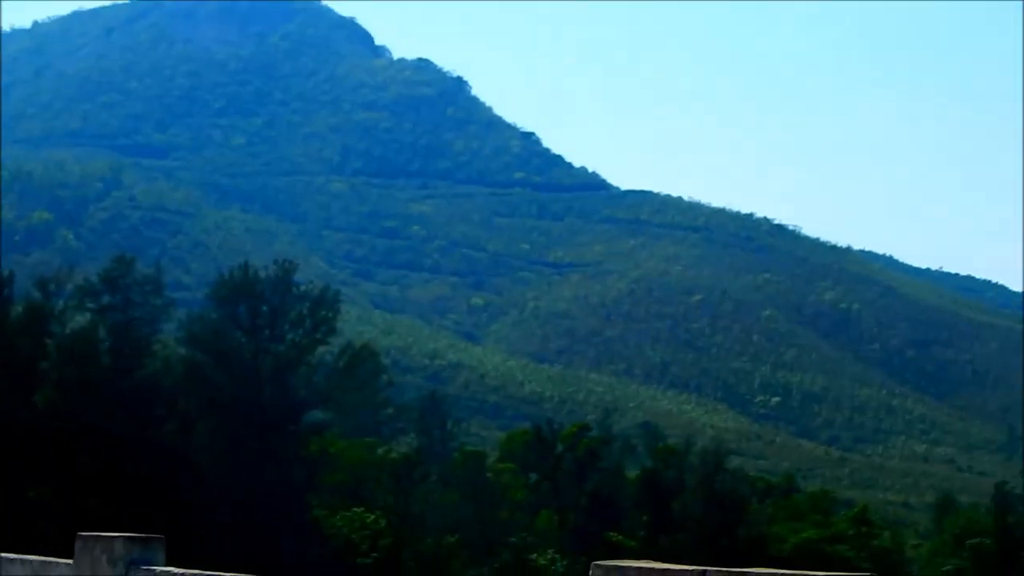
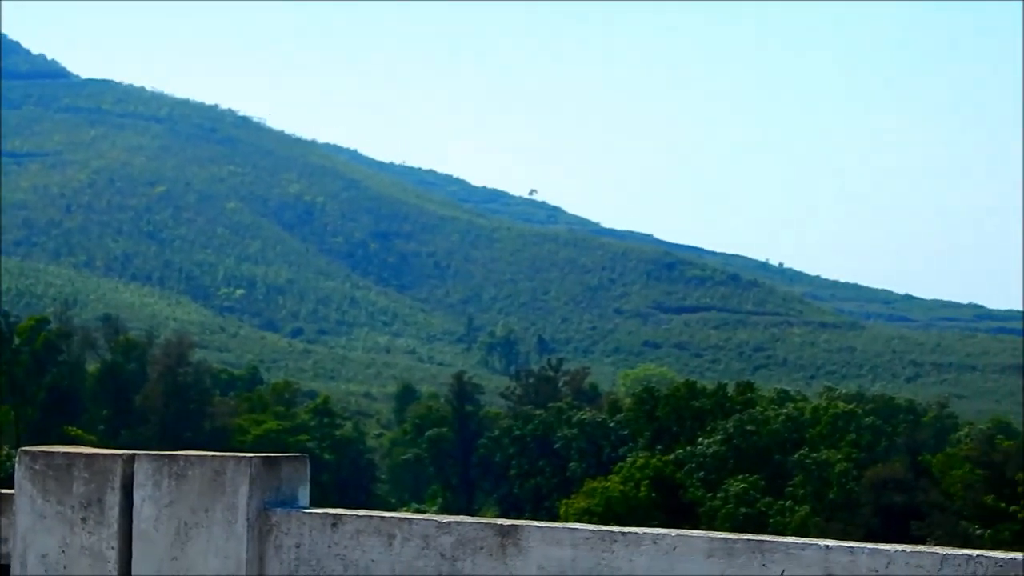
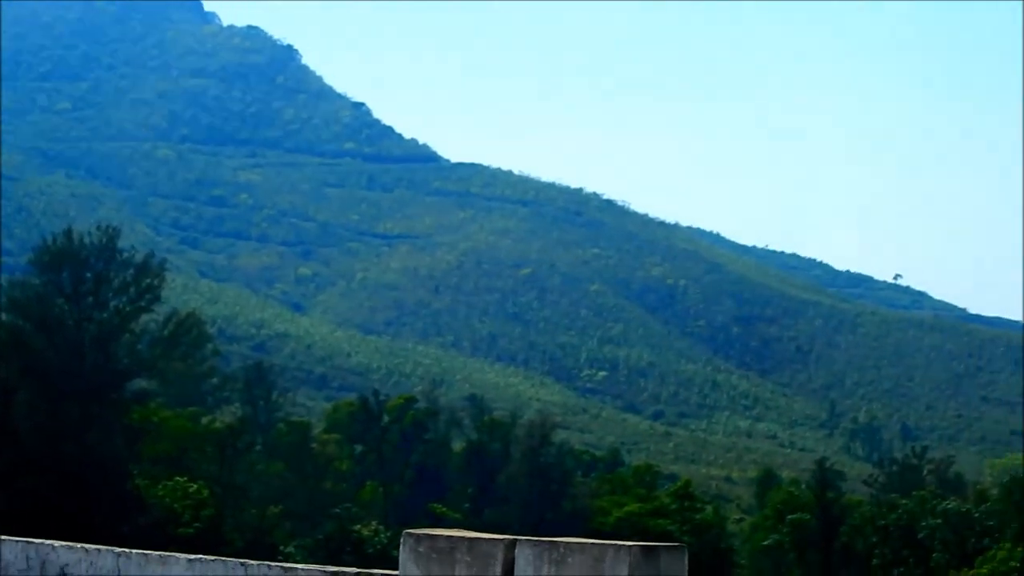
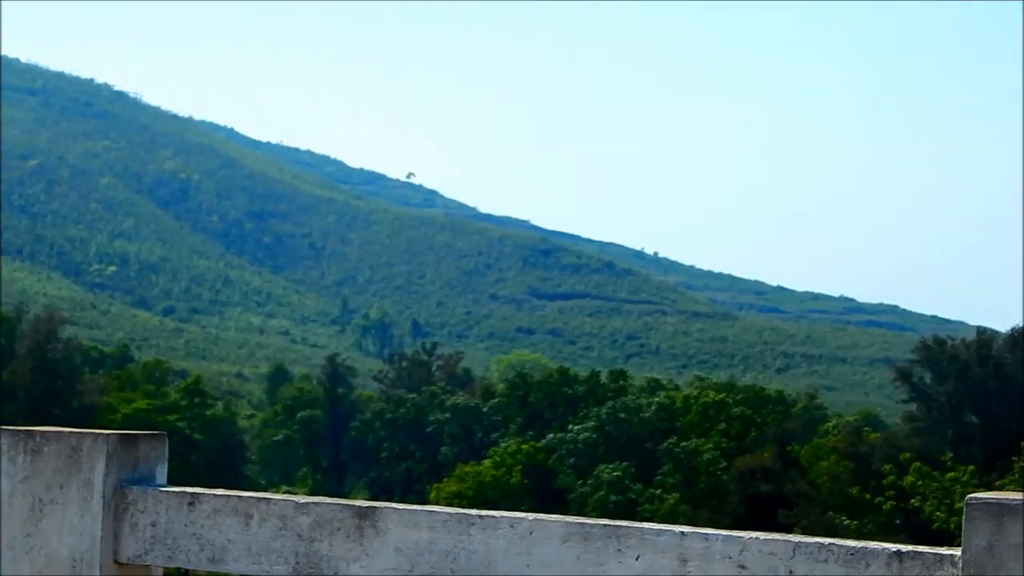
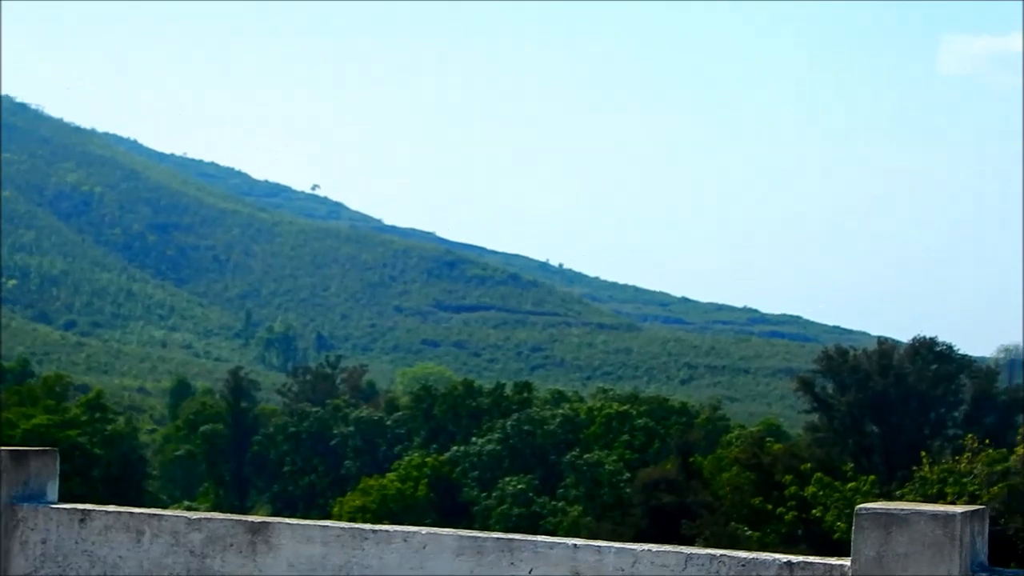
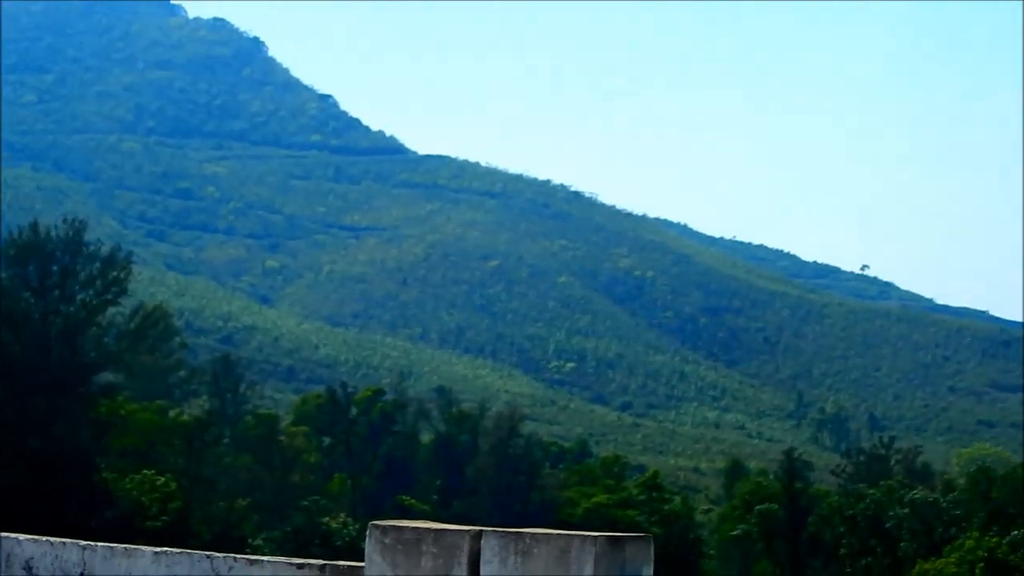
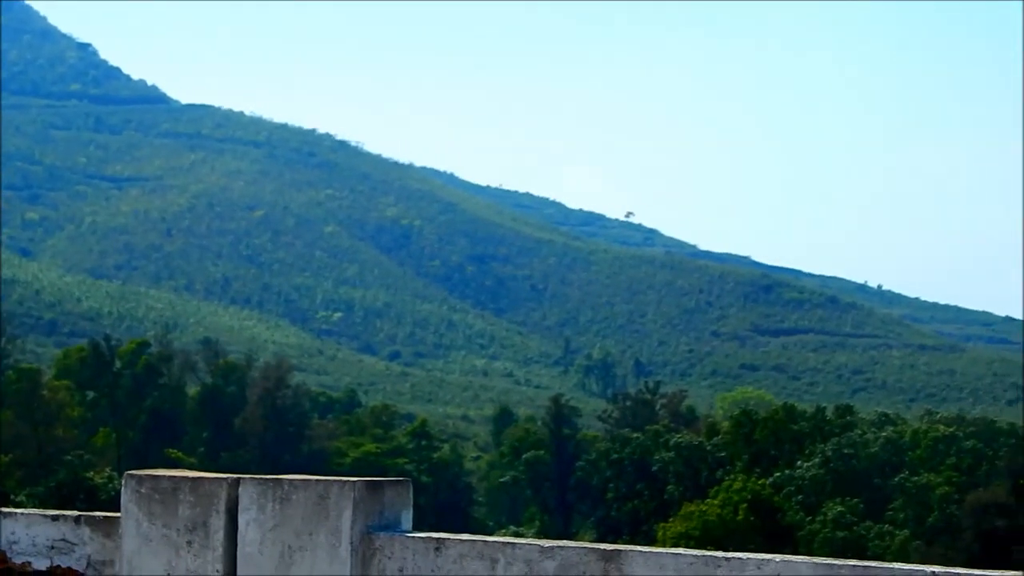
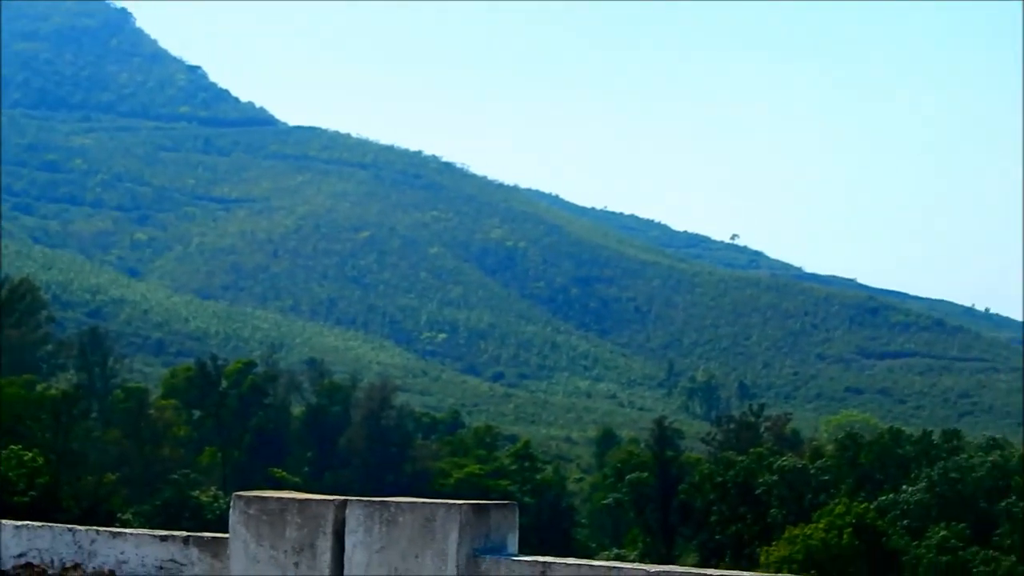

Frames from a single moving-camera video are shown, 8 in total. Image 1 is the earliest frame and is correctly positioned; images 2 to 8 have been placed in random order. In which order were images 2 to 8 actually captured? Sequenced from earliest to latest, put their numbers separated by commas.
3, 6, 8, 7, 2, 4, 5
